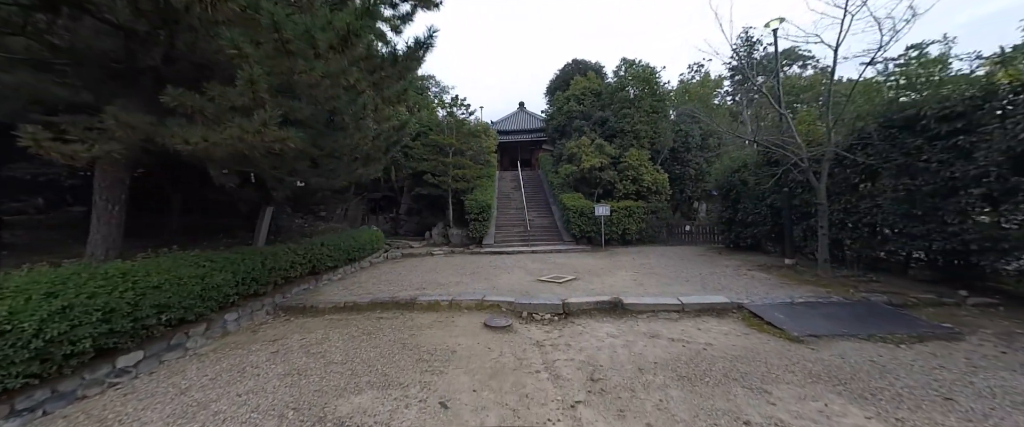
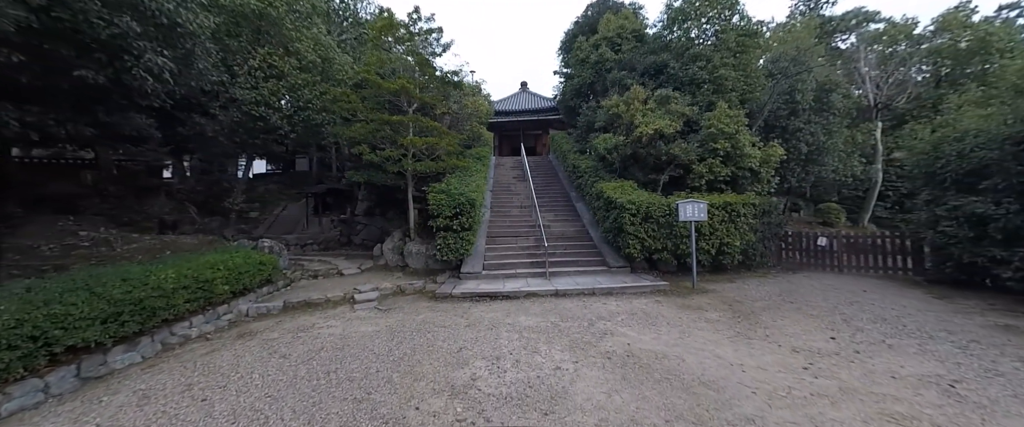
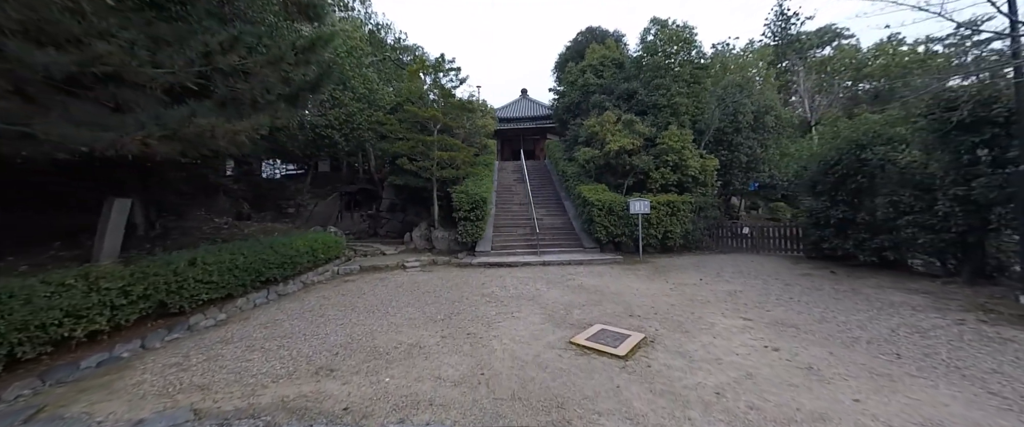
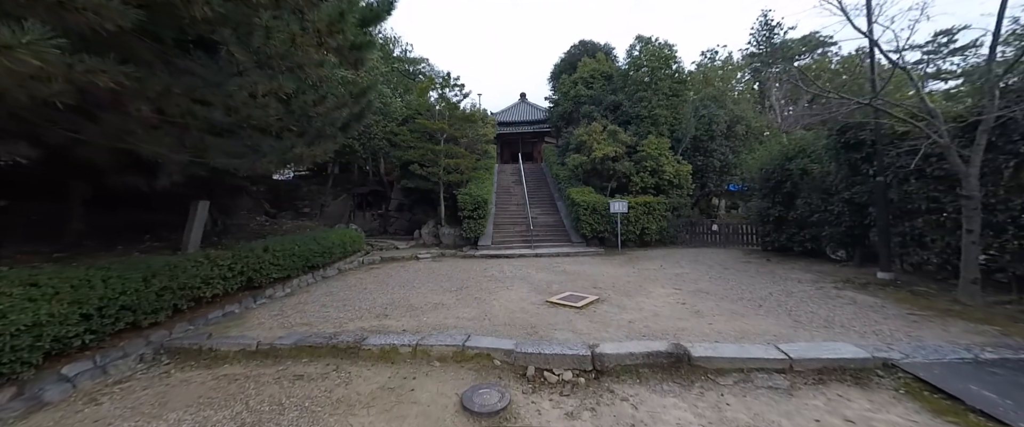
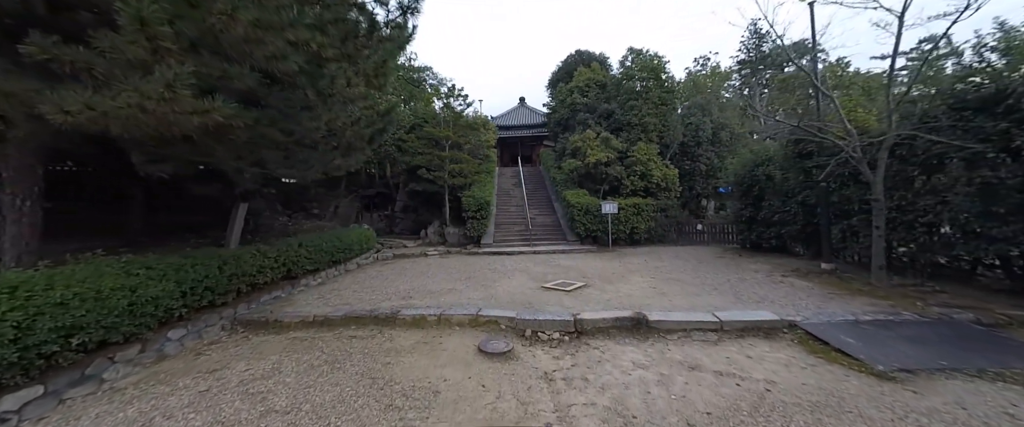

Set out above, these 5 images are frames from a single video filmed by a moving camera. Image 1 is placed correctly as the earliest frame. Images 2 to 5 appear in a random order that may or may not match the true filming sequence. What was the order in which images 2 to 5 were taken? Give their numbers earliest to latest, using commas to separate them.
5, 4, 3, 2
